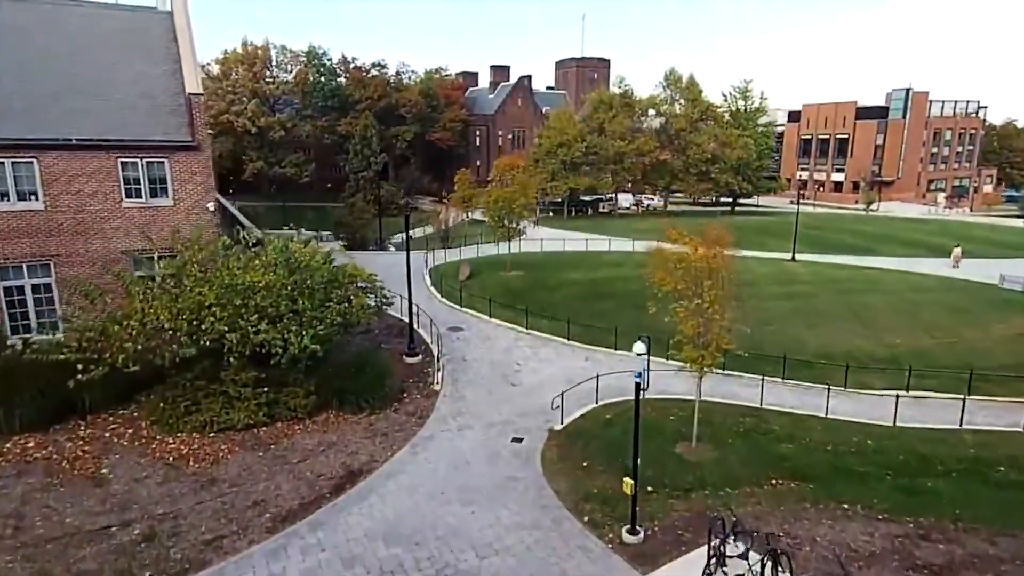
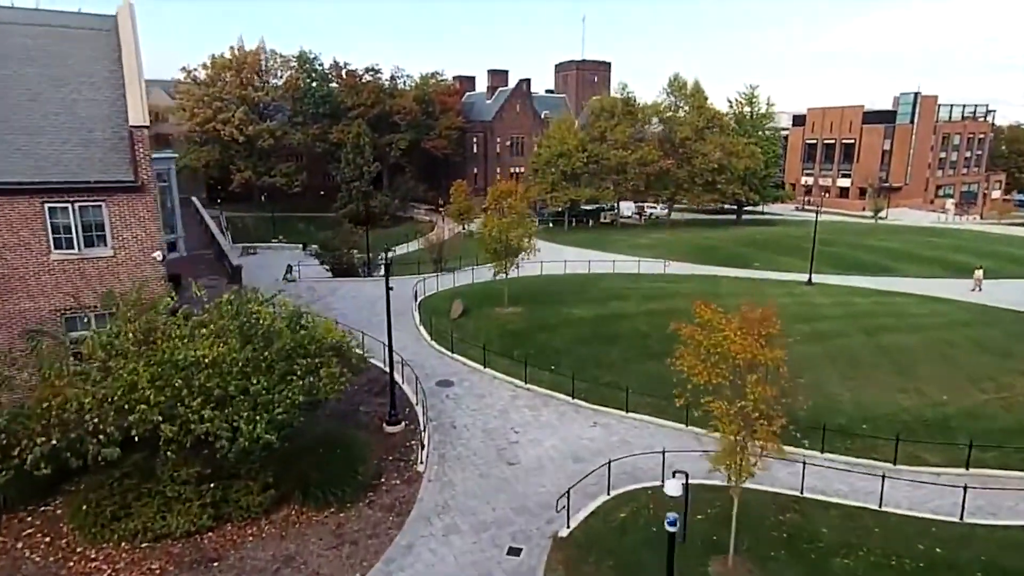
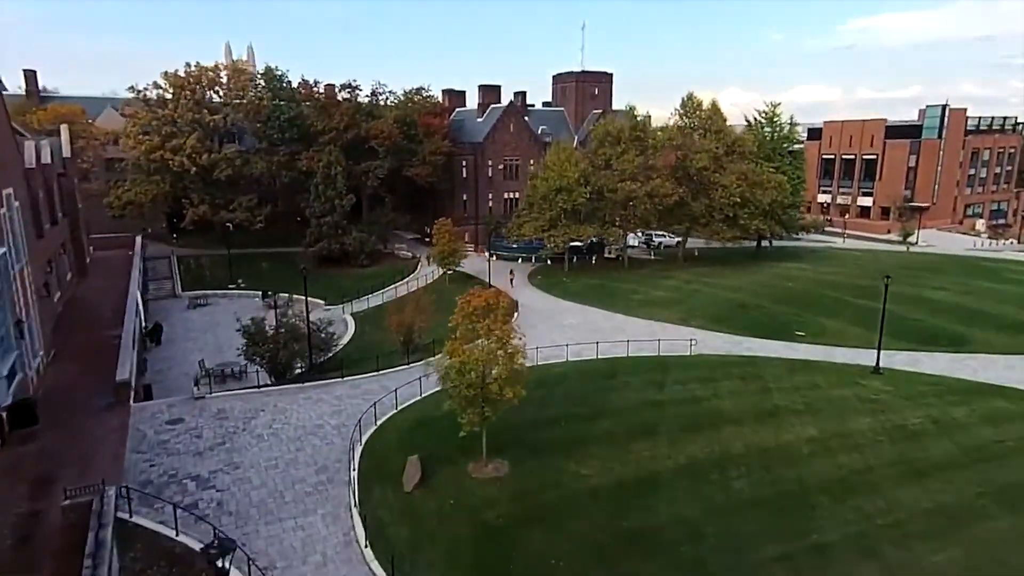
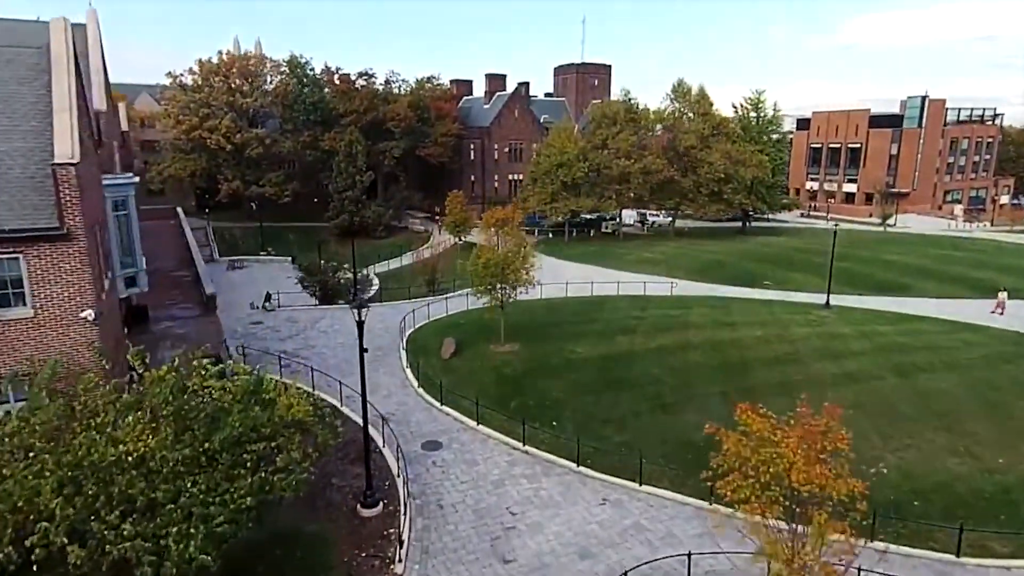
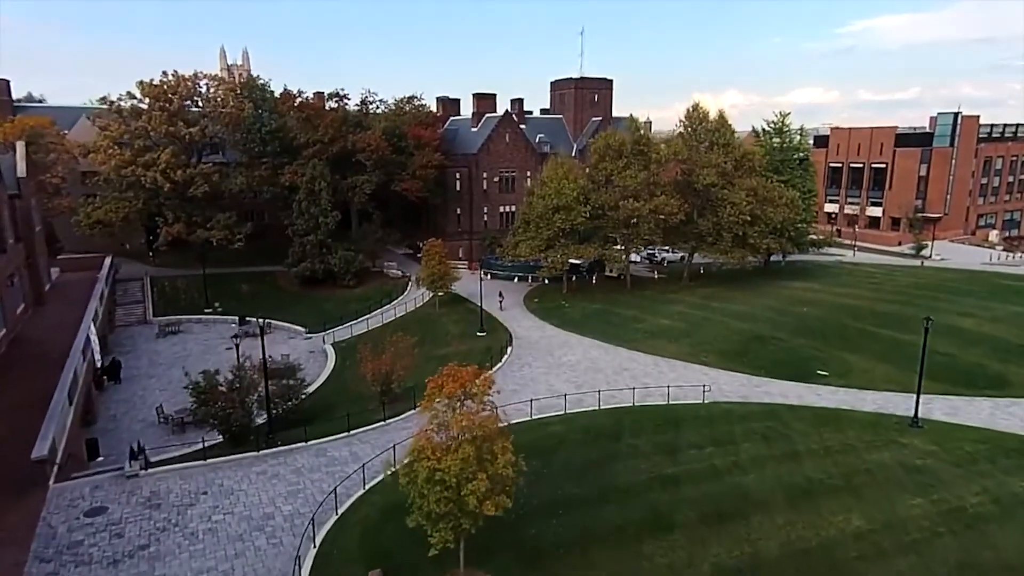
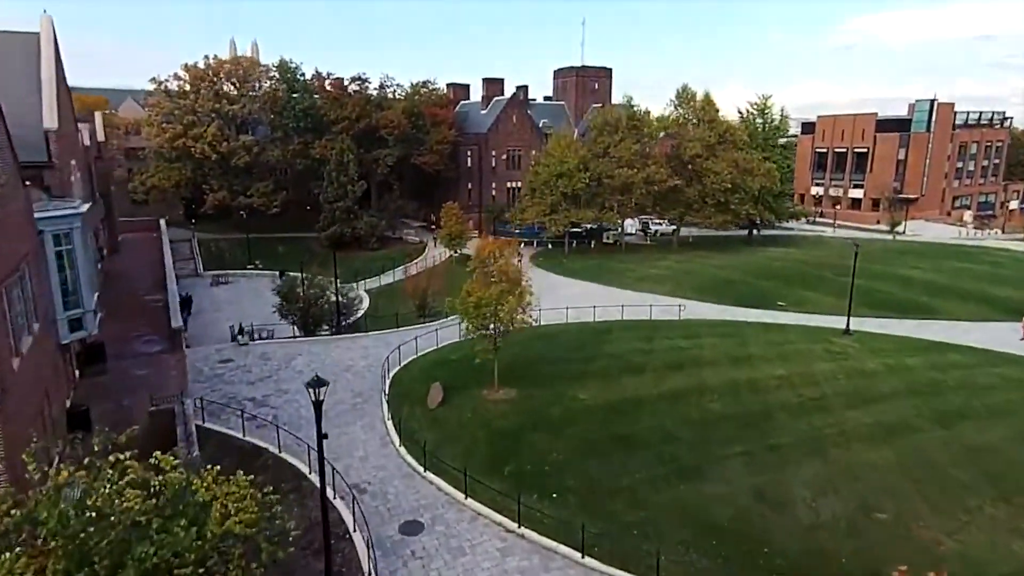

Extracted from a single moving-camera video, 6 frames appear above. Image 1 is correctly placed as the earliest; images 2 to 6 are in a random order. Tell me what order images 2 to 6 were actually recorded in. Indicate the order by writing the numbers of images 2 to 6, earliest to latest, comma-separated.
2, 4, 6, 3, 5
